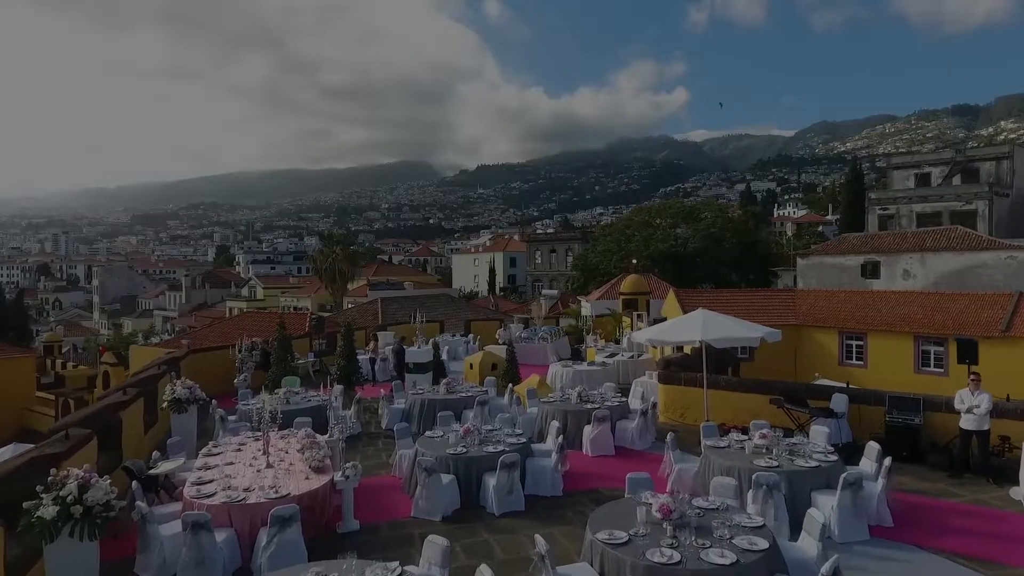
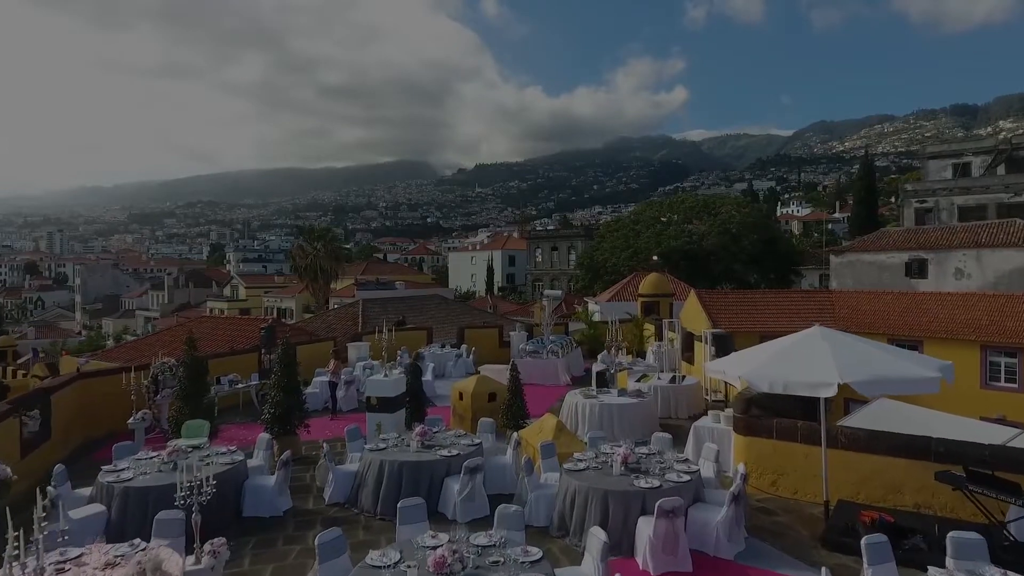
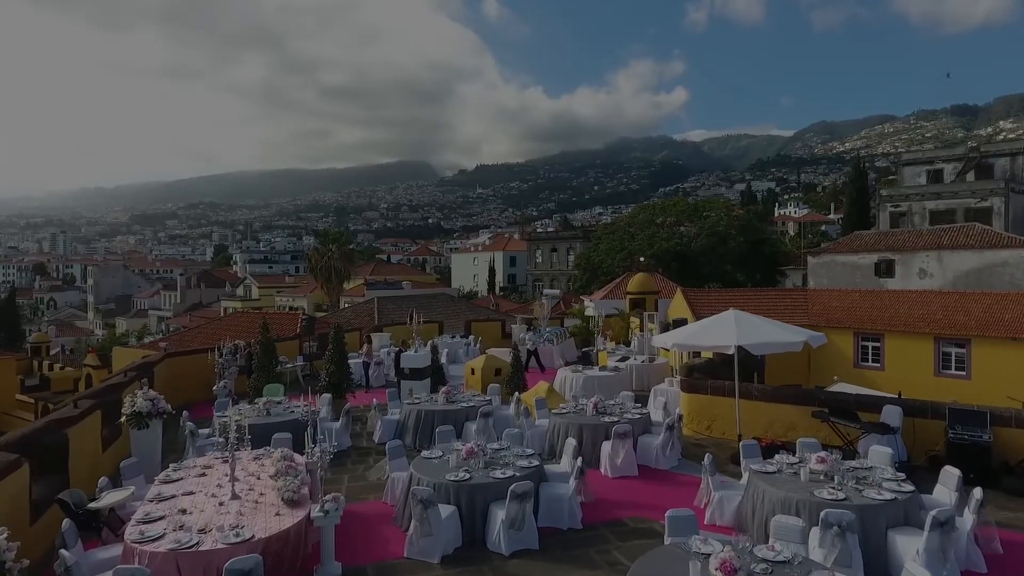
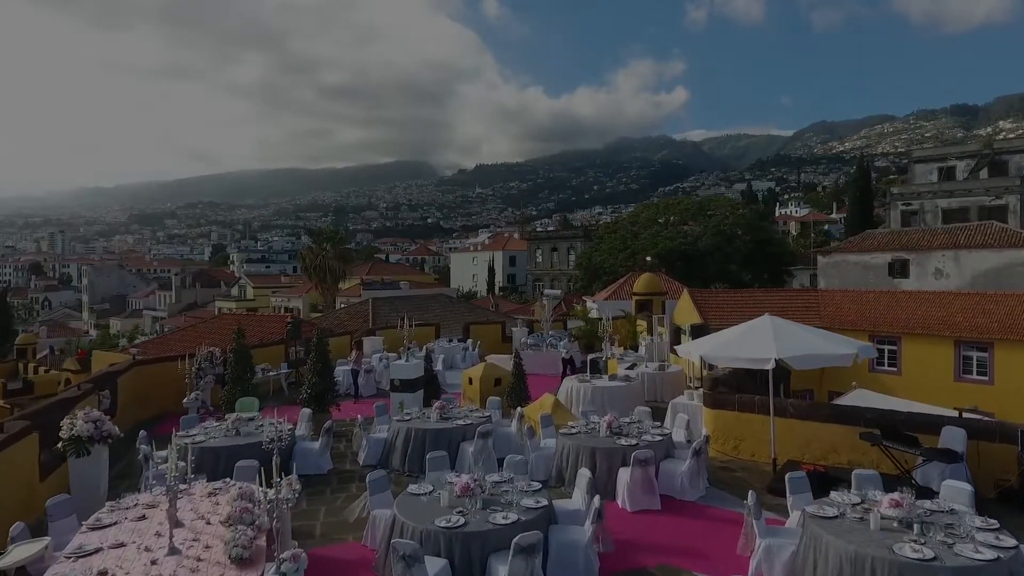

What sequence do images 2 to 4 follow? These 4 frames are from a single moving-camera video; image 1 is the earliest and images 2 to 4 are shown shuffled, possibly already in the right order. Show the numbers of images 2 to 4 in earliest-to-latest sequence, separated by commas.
3, 4, 2
